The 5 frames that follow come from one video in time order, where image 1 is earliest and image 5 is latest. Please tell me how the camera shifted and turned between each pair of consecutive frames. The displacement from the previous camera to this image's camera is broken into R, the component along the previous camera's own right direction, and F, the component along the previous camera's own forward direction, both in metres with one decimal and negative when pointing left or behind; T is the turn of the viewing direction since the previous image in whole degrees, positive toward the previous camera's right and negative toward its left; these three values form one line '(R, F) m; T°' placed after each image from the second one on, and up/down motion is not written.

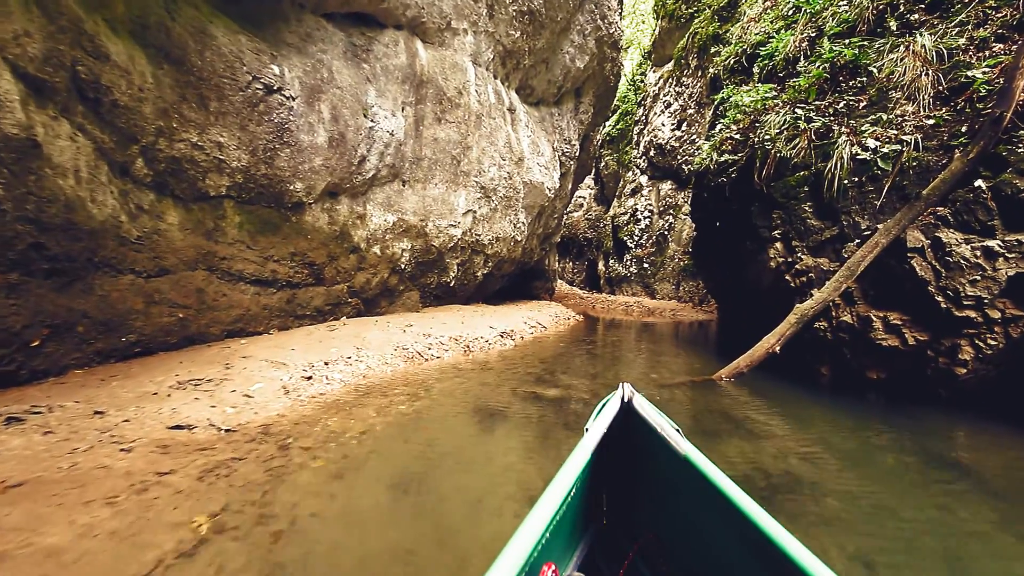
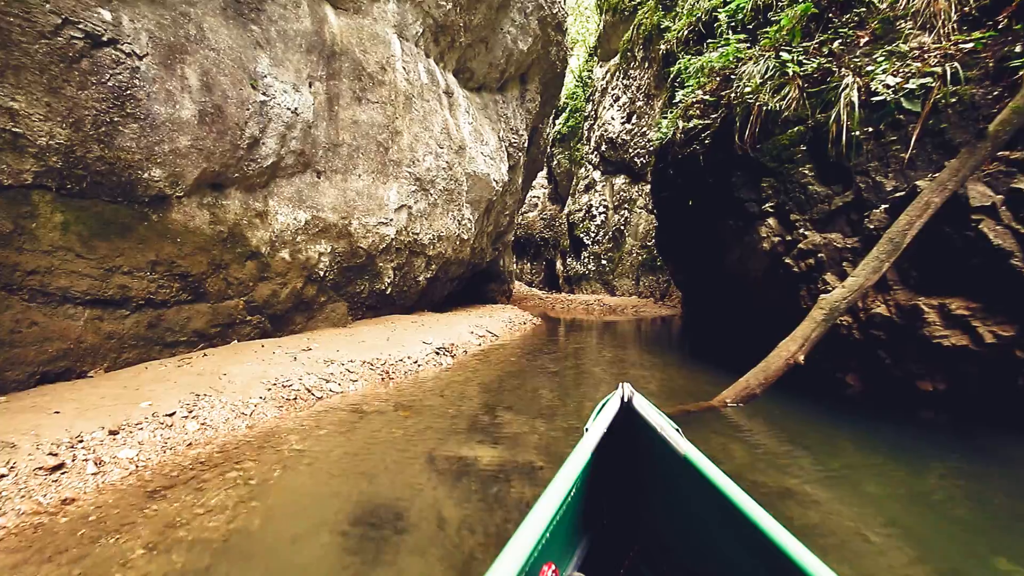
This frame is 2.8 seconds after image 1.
(+0.3, +1.5) m; +5°
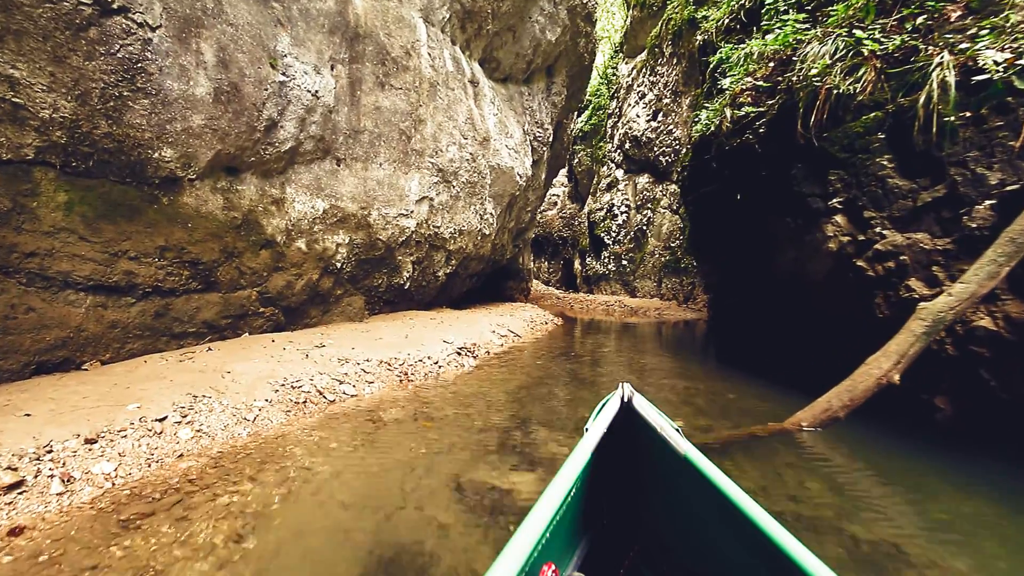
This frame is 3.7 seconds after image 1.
(-0.2, +0.5) m; -2°
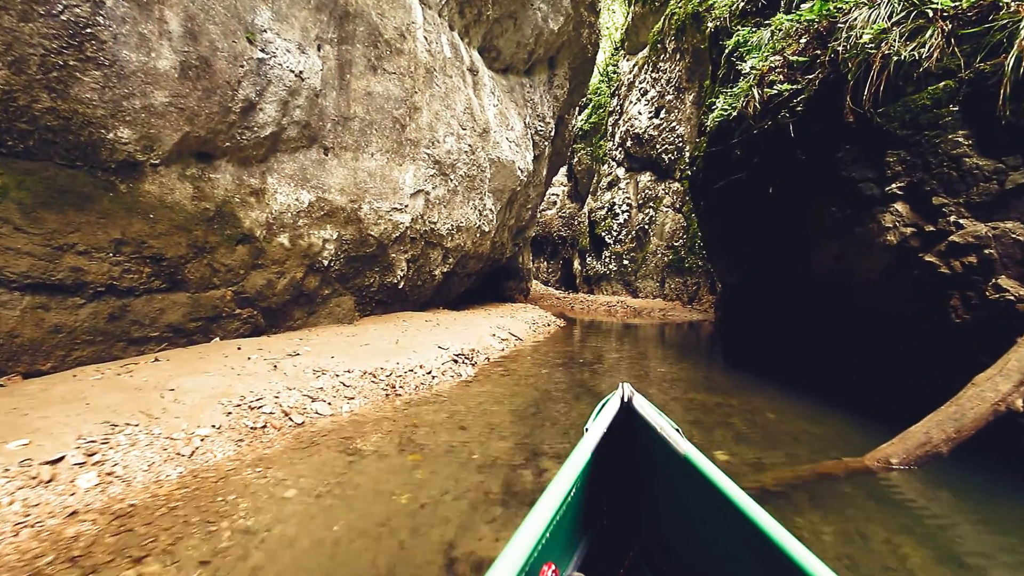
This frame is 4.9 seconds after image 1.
(-0.1, +0.7) m; 0°
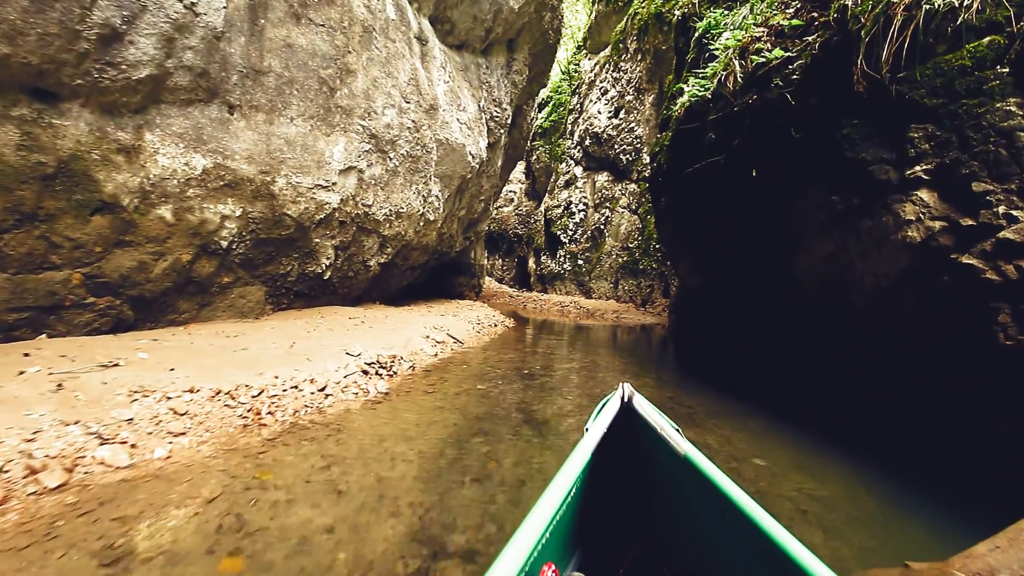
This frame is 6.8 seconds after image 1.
(+0.2, +1.0) m; +5°
